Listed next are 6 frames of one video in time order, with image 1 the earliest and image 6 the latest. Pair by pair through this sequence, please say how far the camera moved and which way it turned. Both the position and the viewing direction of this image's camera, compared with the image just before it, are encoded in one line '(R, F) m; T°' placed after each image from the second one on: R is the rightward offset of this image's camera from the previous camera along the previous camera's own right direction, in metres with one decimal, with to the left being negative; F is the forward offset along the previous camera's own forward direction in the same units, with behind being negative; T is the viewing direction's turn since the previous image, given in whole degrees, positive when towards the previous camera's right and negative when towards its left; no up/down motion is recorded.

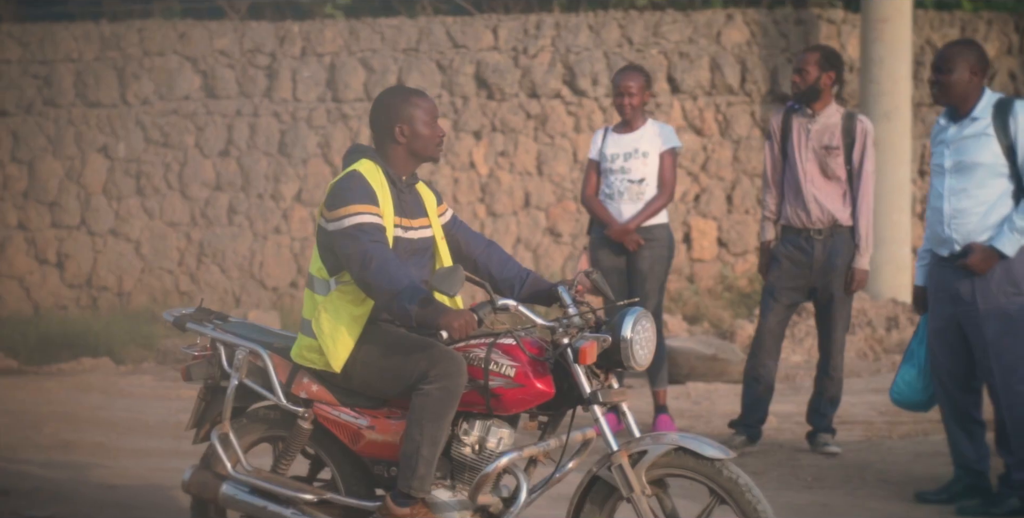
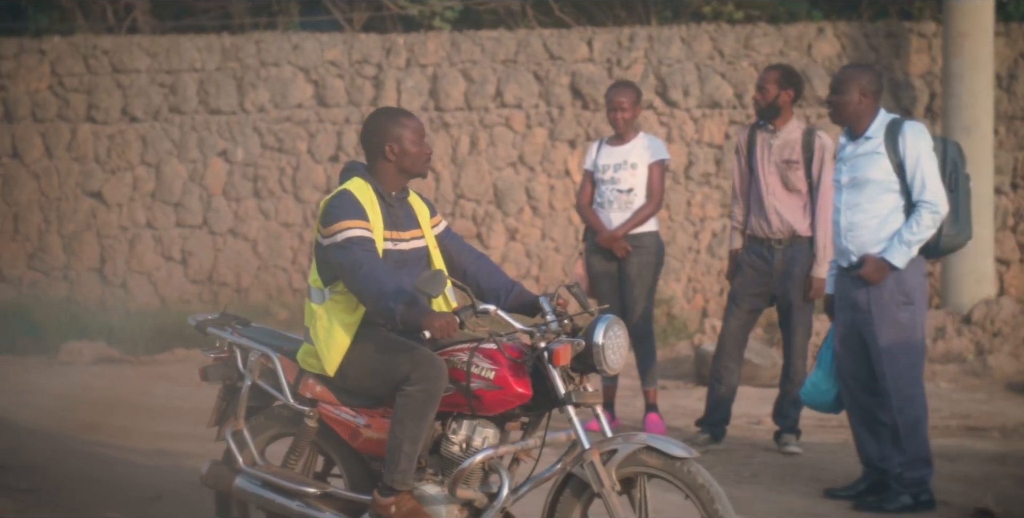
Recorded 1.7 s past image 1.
(+0.9, -0.3) m; -8°
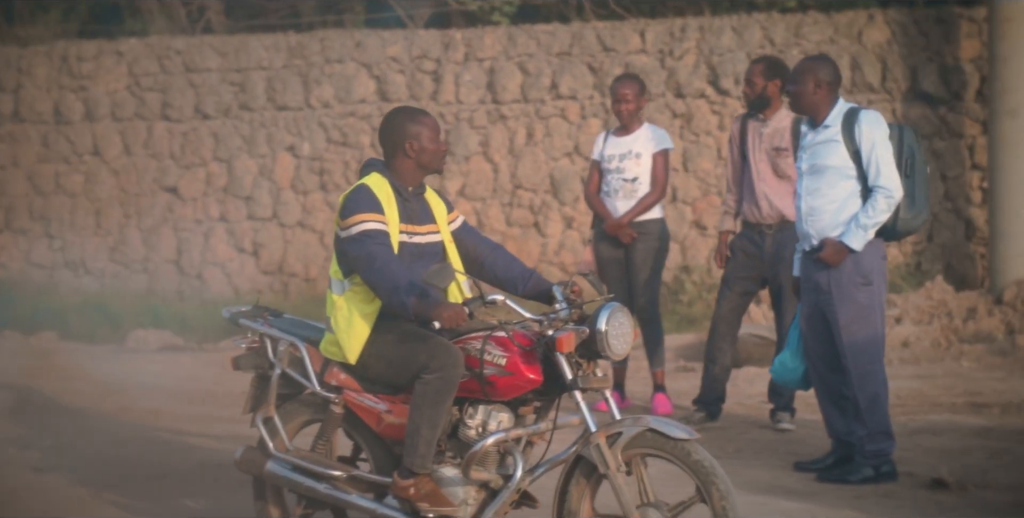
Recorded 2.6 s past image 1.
(+0.4, -0.2) m; -4°
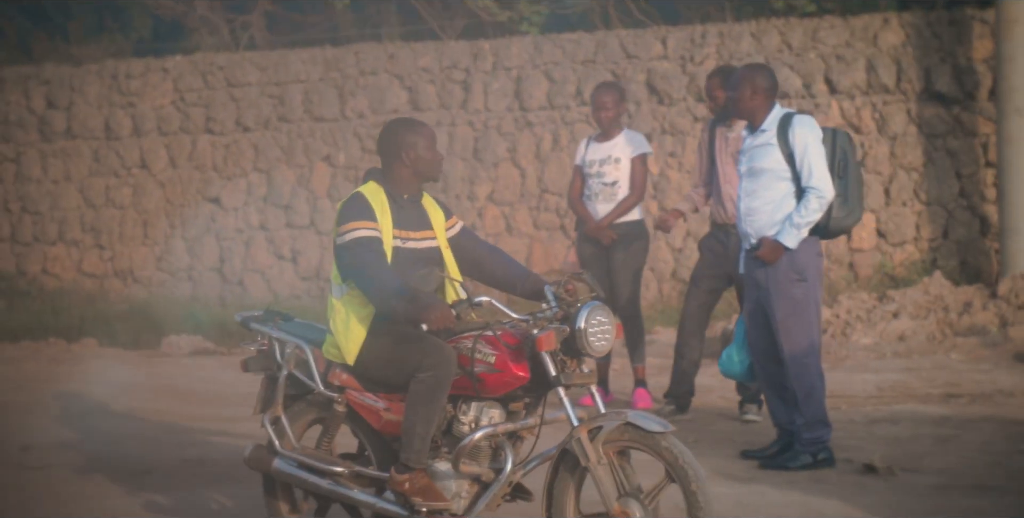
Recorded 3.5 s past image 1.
(+0.4, -0.3) m; -3°
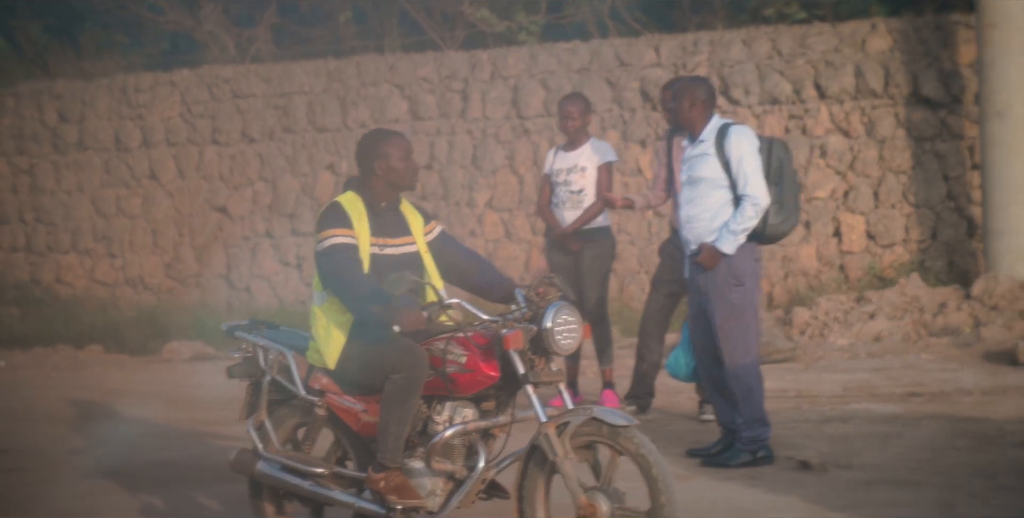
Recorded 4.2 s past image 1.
(+0.3, -0.2) m; -1°
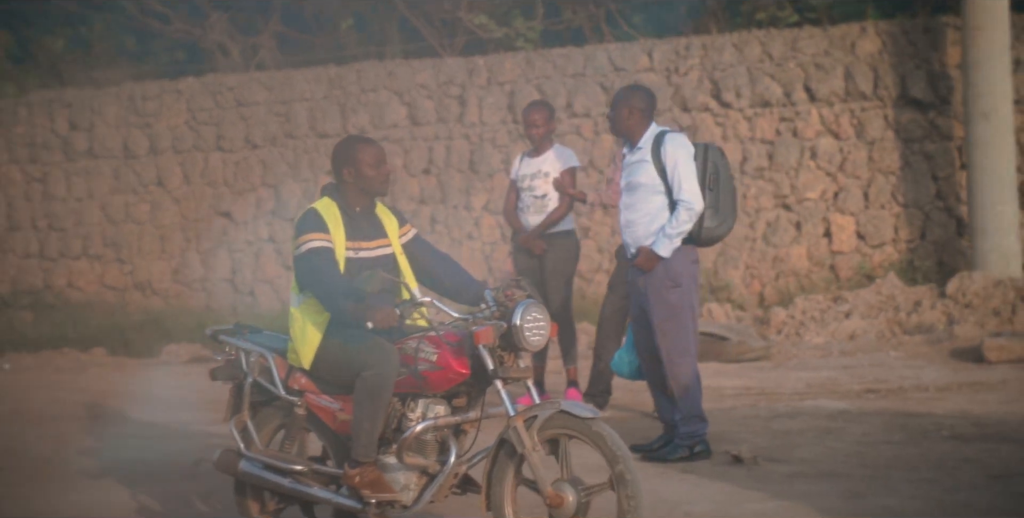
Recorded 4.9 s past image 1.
(+0.3, -0.2) m; -2°
